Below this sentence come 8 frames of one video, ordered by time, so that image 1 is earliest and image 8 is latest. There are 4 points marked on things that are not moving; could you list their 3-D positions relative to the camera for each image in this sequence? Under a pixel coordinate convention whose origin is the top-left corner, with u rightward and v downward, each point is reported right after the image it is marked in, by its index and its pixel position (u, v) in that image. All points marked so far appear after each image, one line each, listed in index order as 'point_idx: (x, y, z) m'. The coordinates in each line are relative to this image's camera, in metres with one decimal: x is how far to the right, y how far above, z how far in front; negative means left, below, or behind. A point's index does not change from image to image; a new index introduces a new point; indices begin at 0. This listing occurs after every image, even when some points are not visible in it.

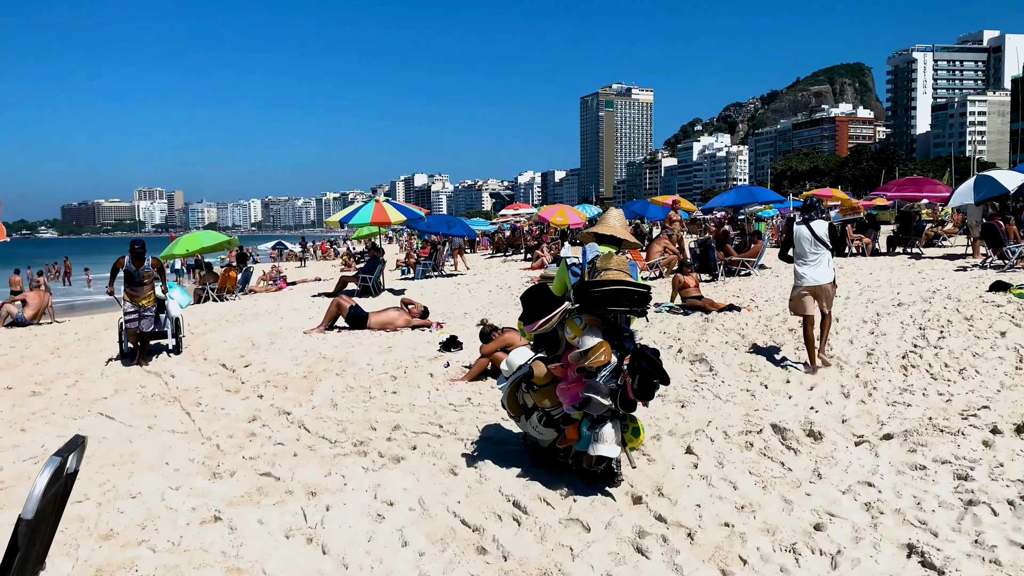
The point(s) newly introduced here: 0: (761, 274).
0: (+3.5, +0.2, +11.6) m
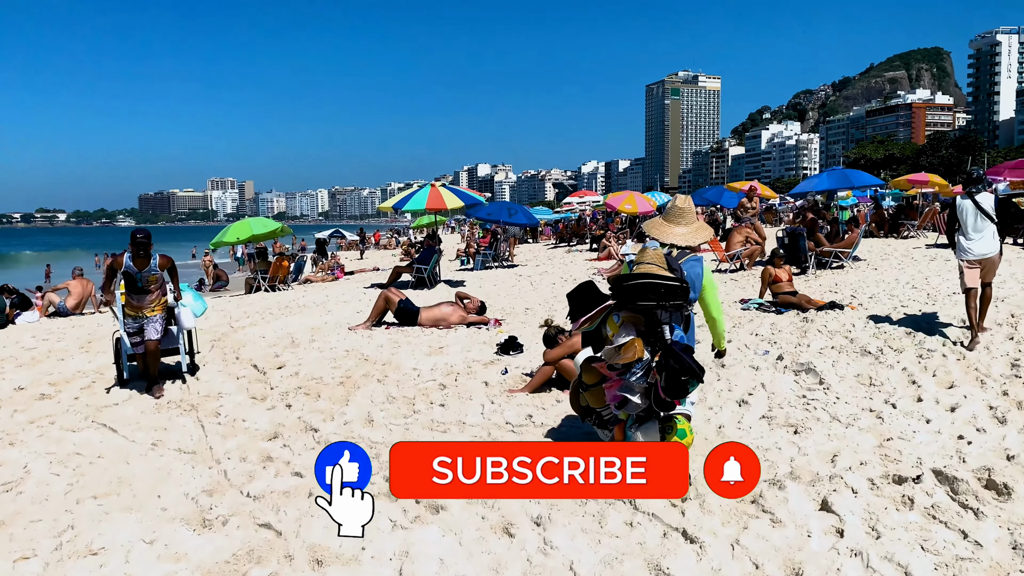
0: (+4.3, +0.3, +10.4) m
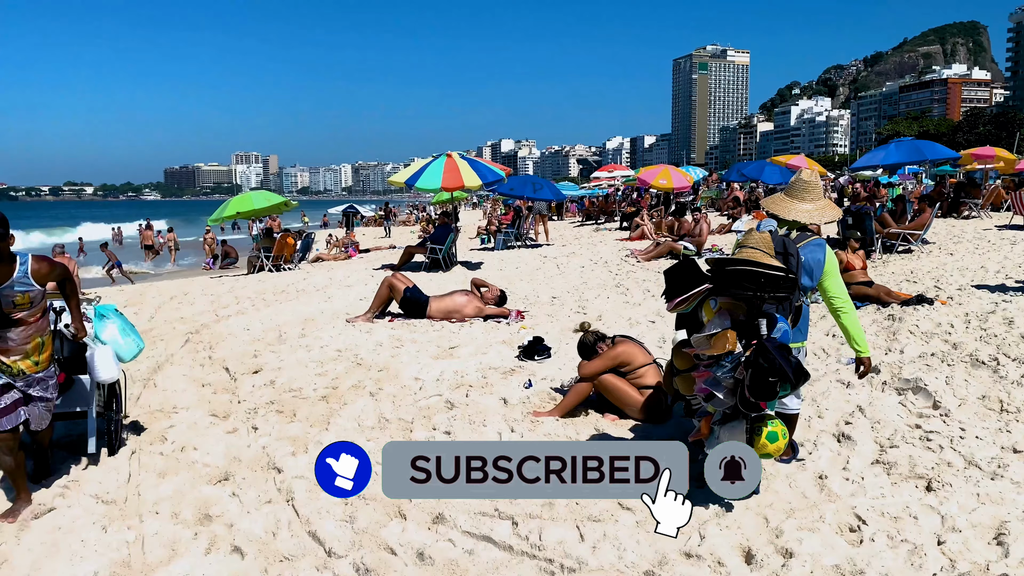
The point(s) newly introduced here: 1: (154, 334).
0: (+4.6, +0.4, +9.2) m
1: (-2.8, -0.4, +6.5) m
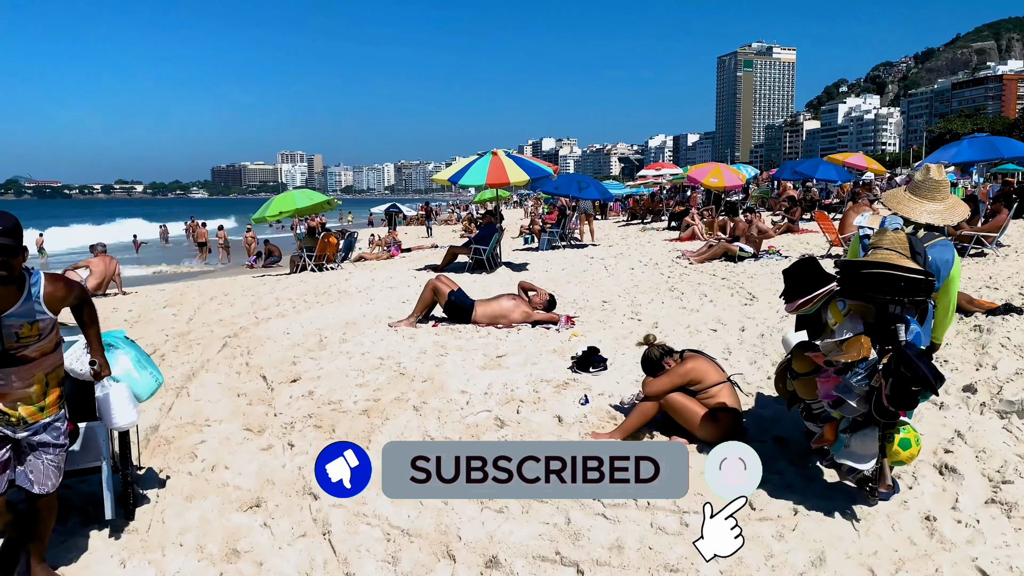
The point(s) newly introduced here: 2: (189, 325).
0: (+5.1, +0.4, +8.6) m
1: (-2.4, -0.4, +6.3) m
2: (-2.7, -0.3, +6.9) m
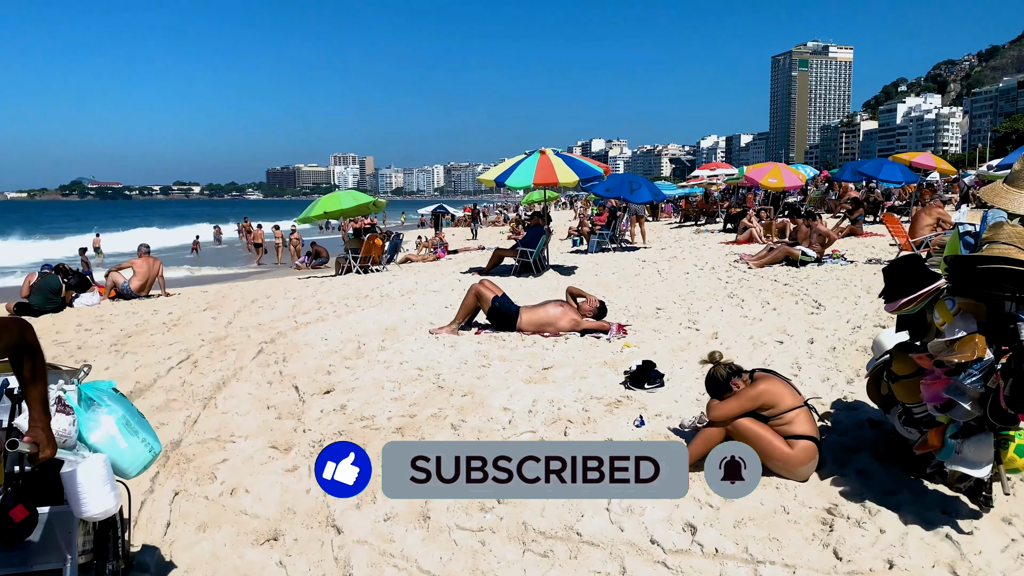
0: (+5.5, +0.3, +8.0) m
1: (-2.1, -0.4, +6.0) m
2: (-2.3, -0.3, +6.7) m
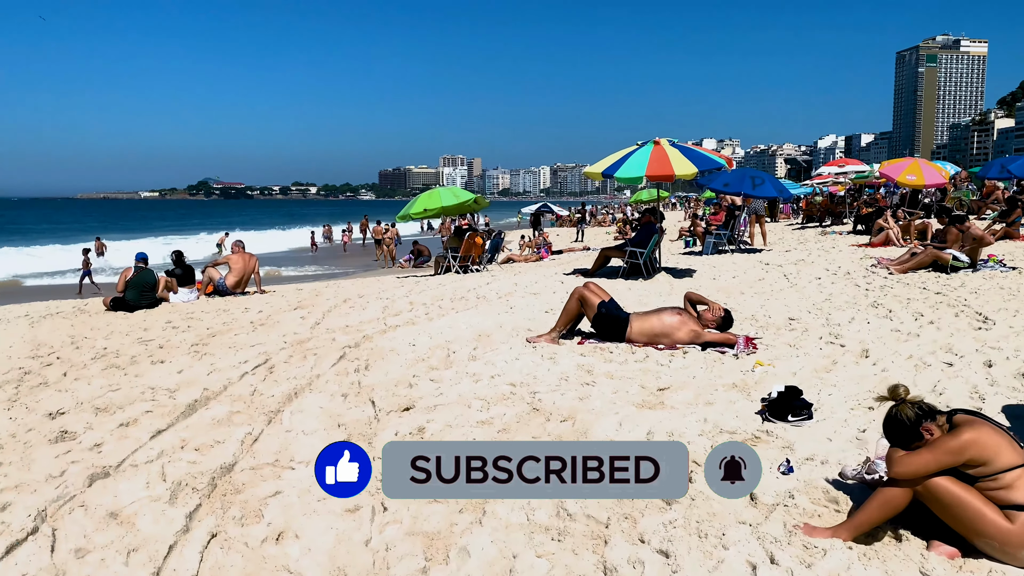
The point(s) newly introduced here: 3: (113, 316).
0: (+6.4, +0.1, +6.5) m
1: (-1.4, -0.4, +5.6) m
2: (-1.5, -0.3, +6.2) m
3: (-3.8, -0.3, +8.0) m
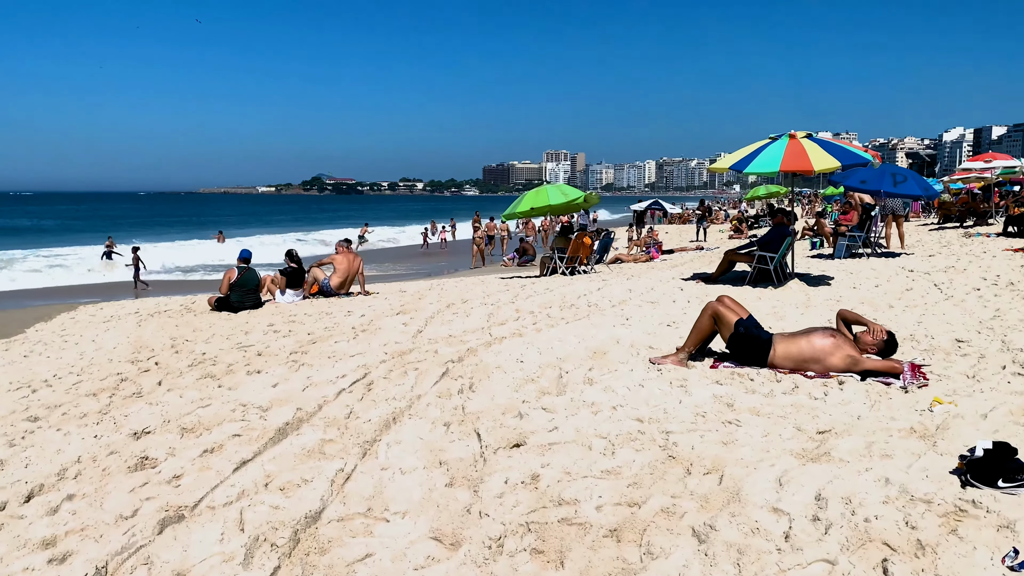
0: (+7.2, 0.0, +5.2) m
1: (-0.6, -0.4, +5.2) m
2: (-0.7, -0.4, +5.8) m
3: (-2.8, -0.3, +7.9) m
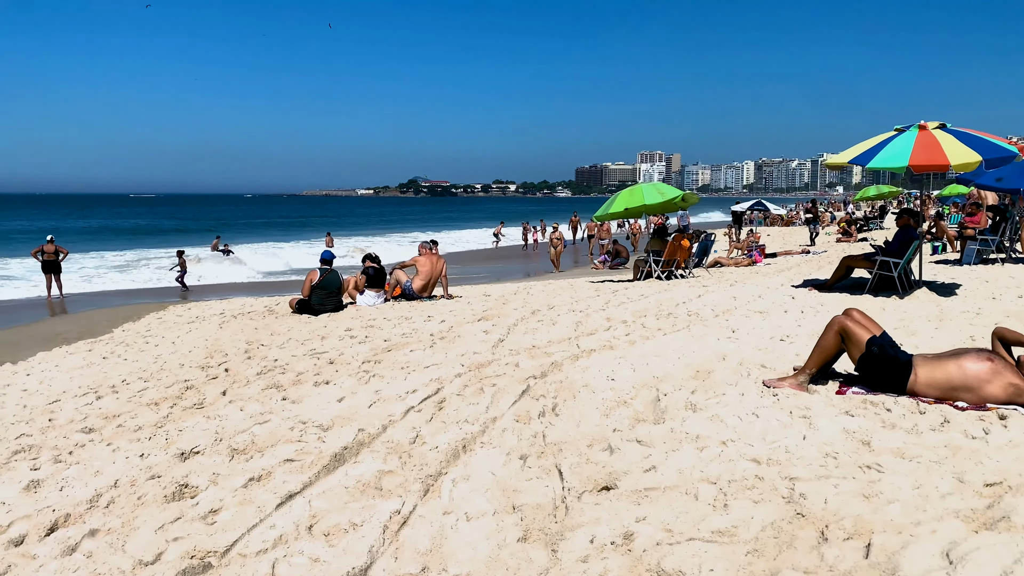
0: (+7.7, -0.2, +3.8) m
1: (-0.1, -0.5, +4.7) m
2: (-0.1, -0.4, +5.3) m
3: (-2.0, -0.3, +7.6) m
